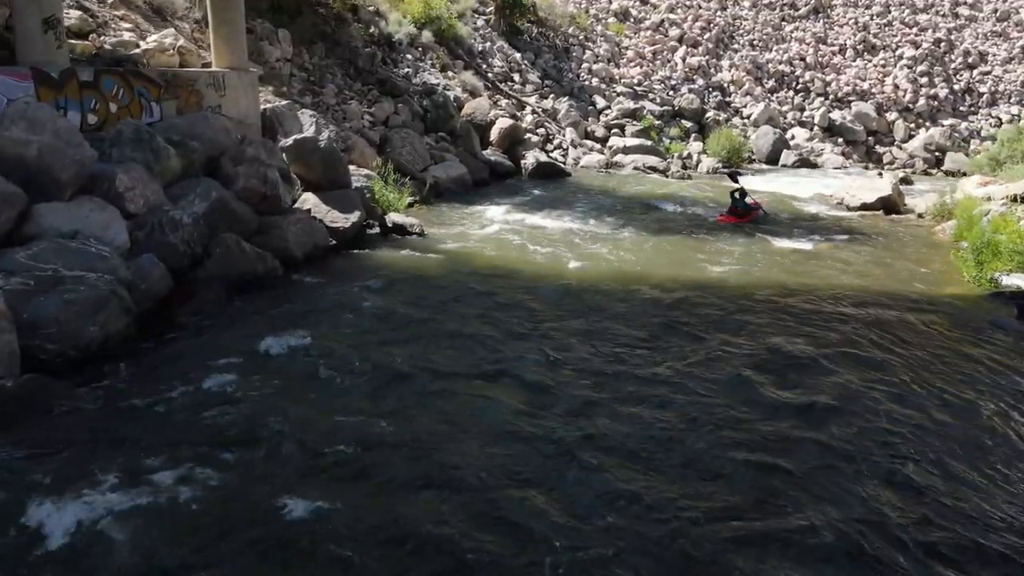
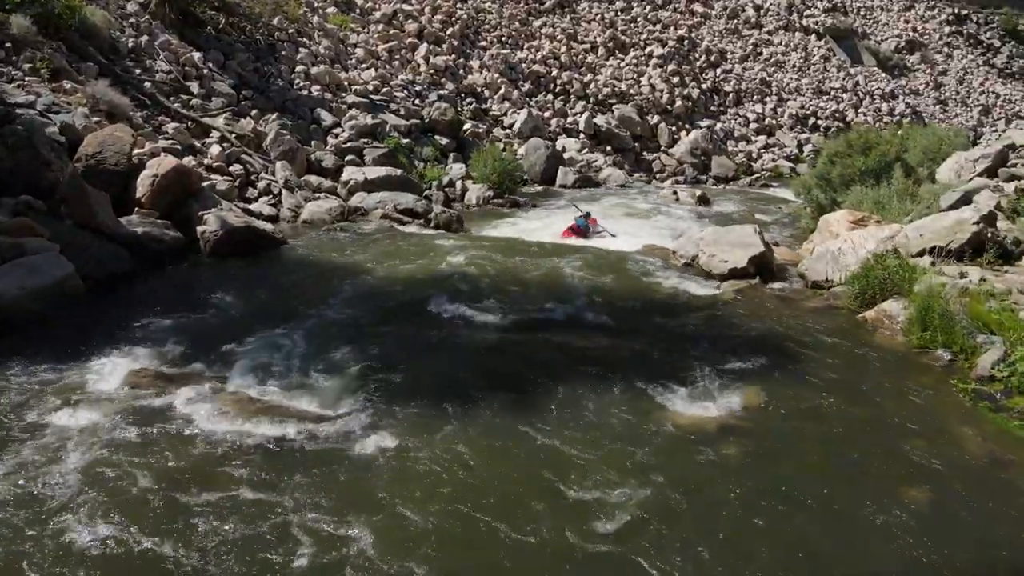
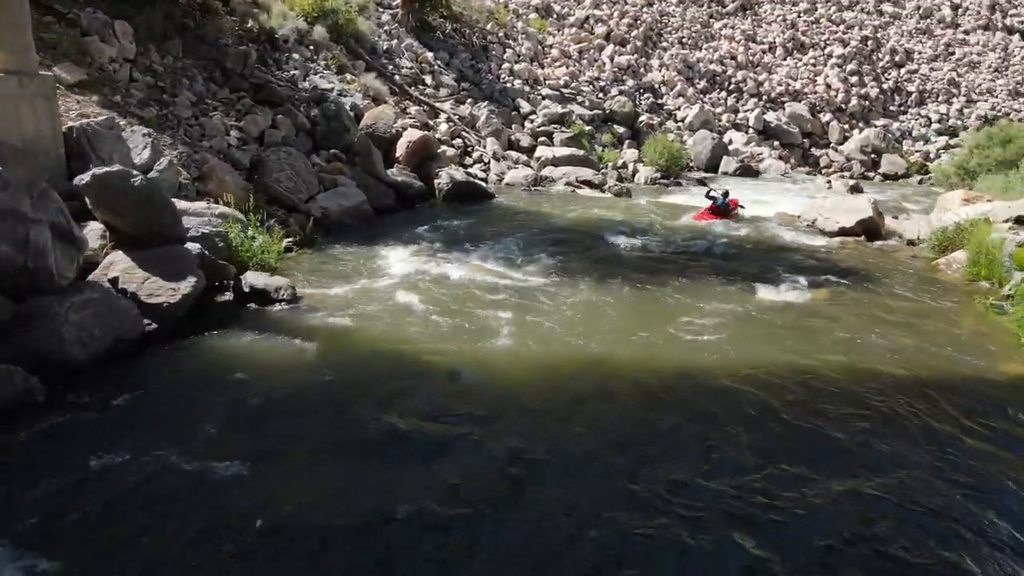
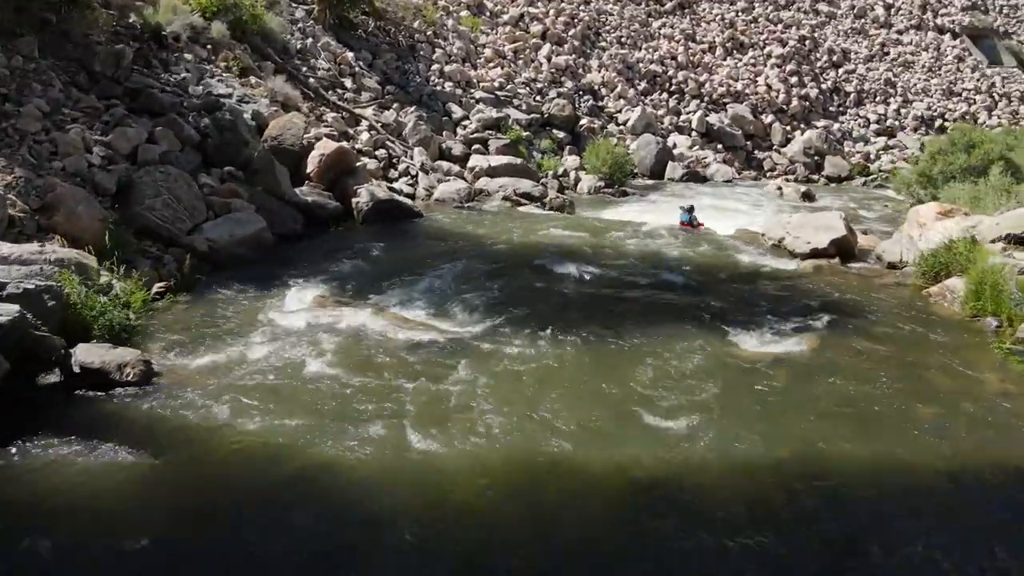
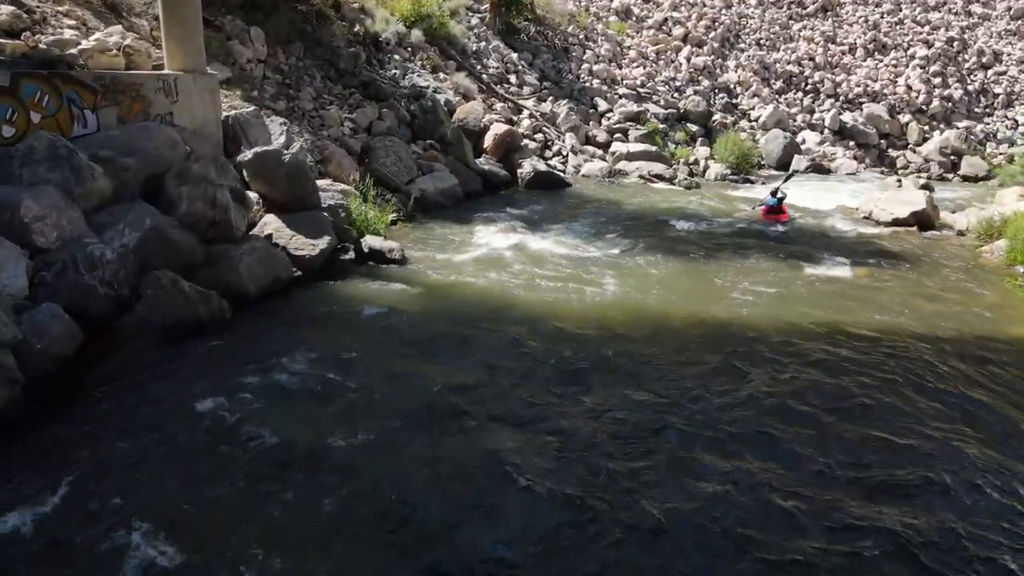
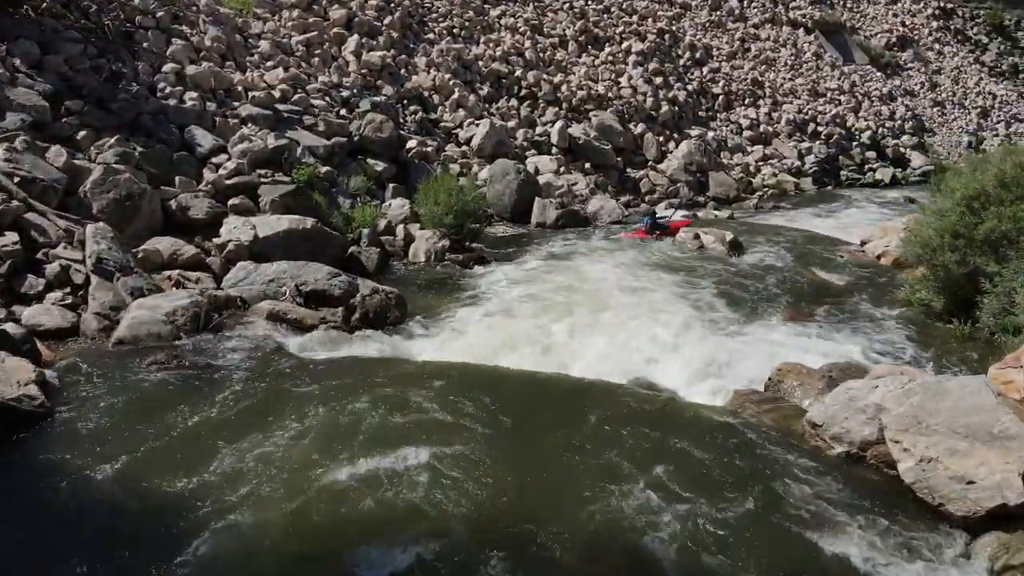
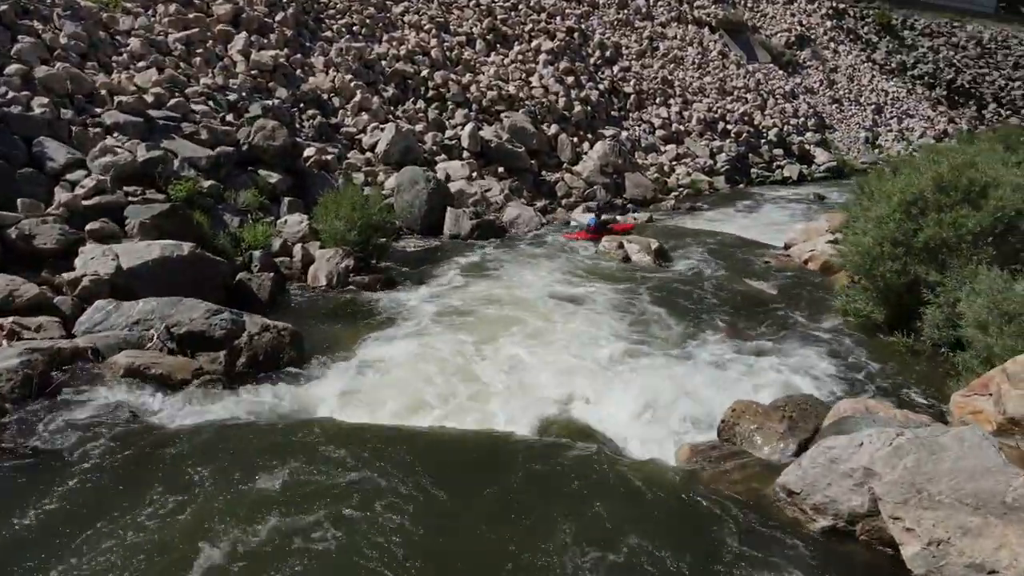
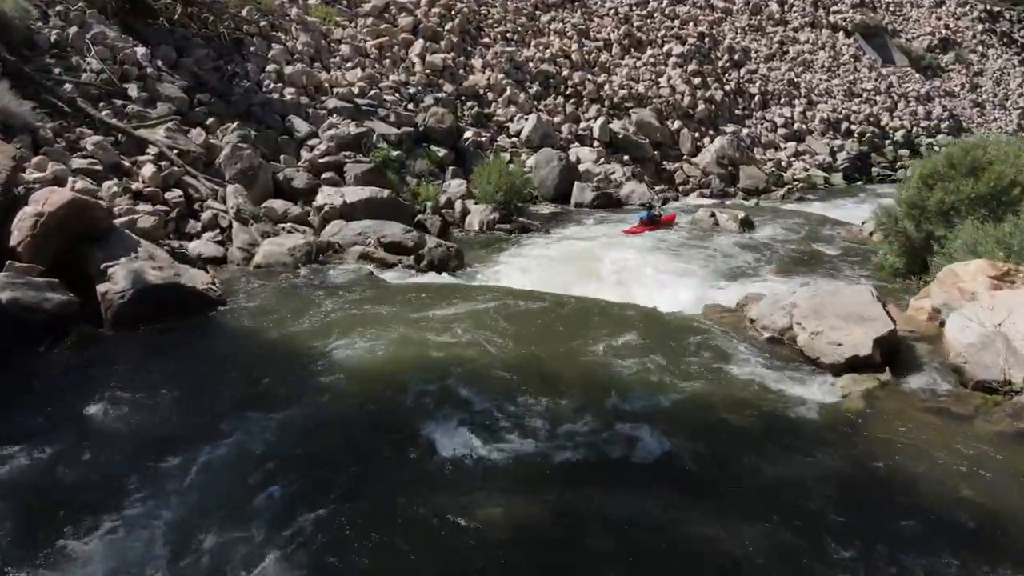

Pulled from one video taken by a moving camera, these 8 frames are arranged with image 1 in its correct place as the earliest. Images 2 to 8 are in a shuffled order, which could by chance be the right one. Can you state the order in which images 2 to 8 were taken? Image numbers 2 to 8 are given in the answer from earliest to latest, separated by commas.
5, 3, 4, 2, 8, 6, 7
